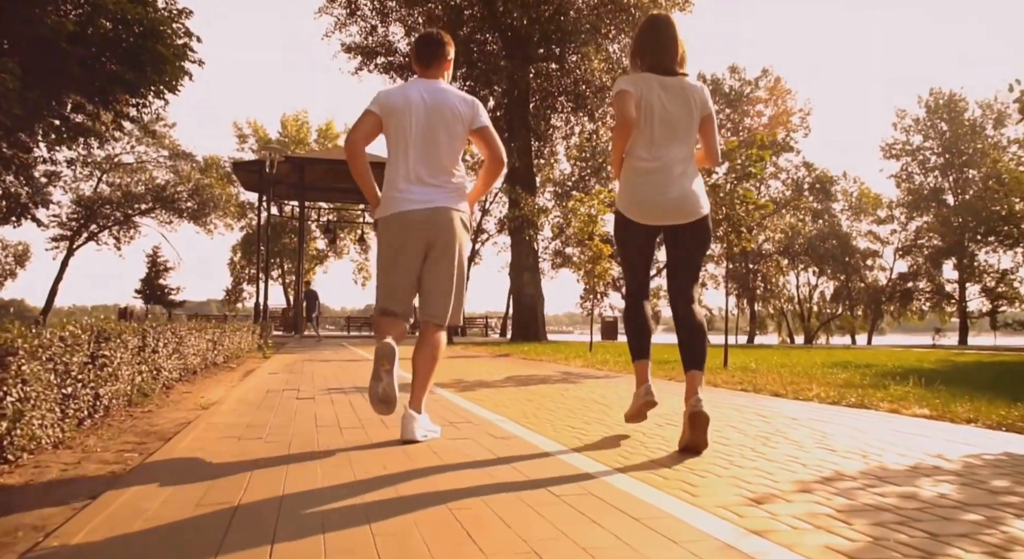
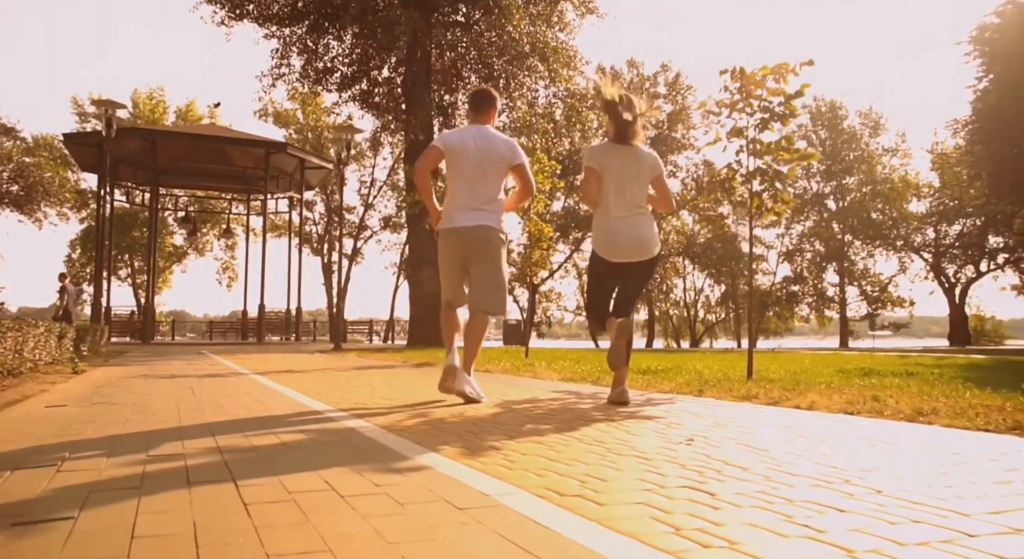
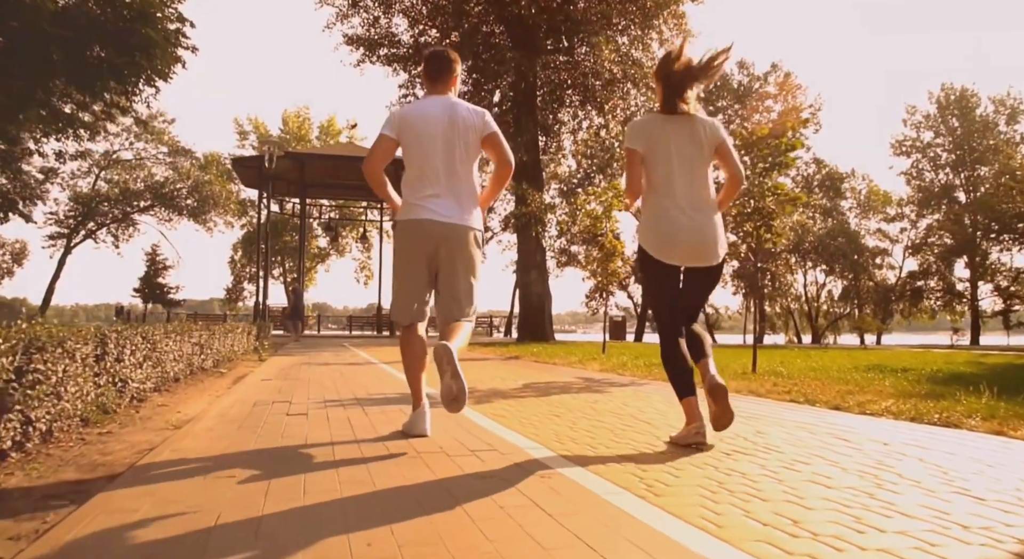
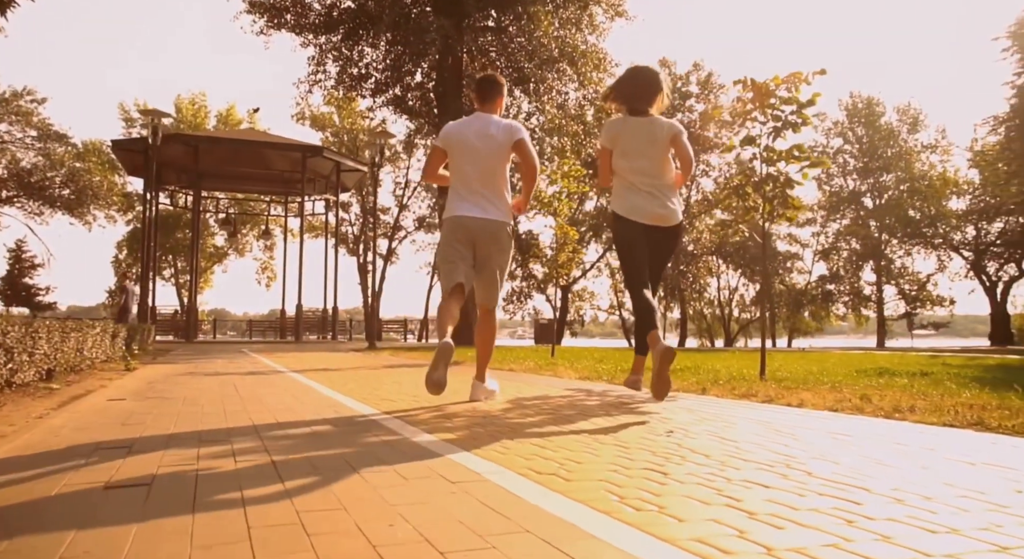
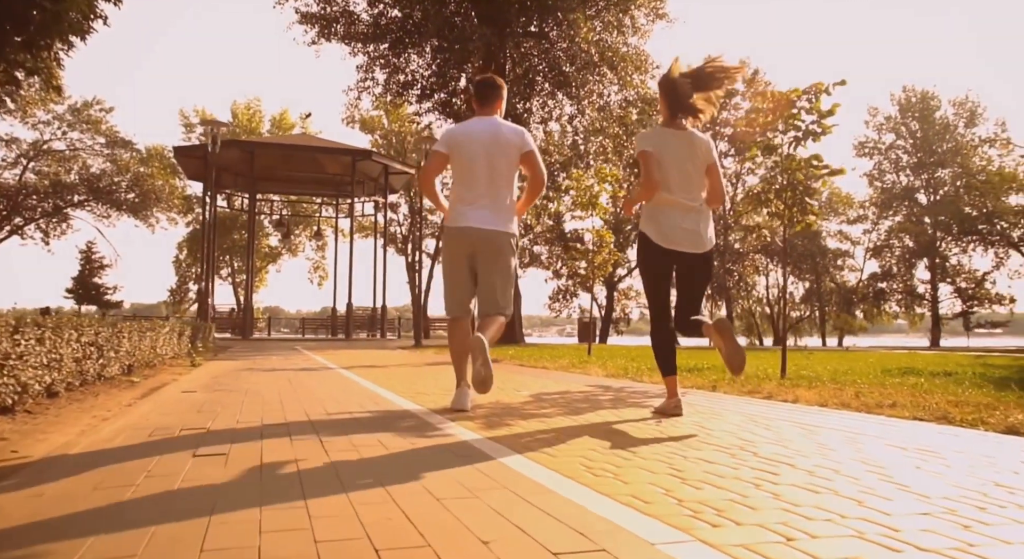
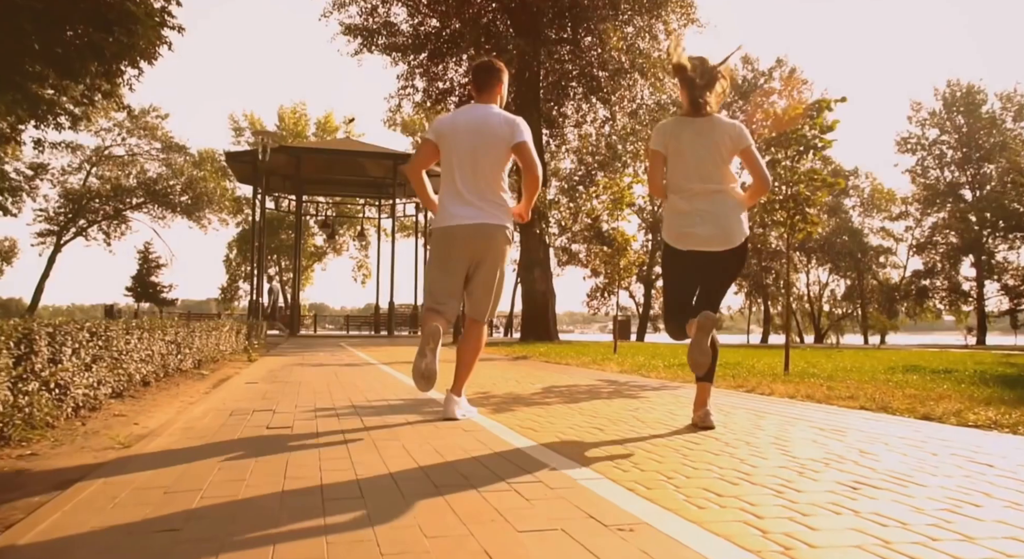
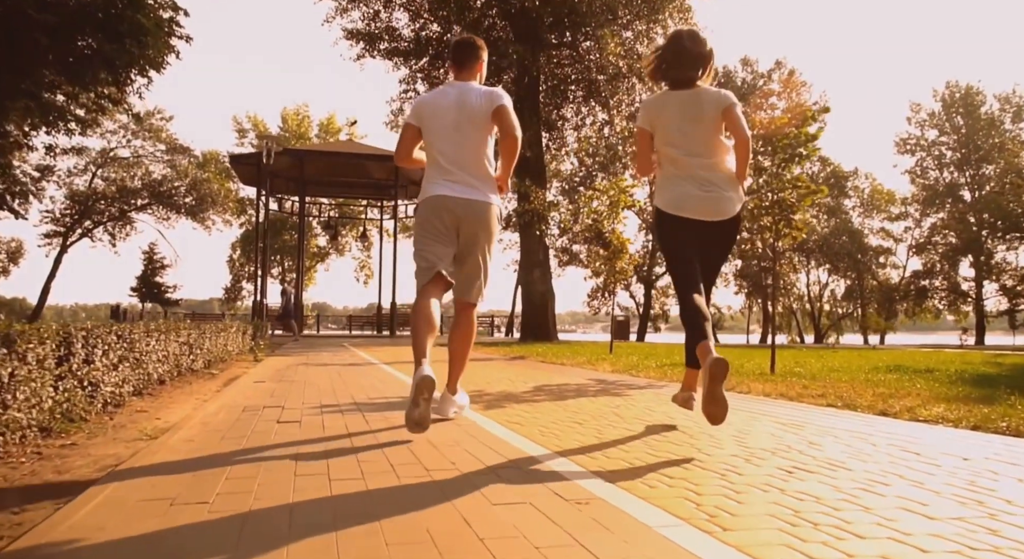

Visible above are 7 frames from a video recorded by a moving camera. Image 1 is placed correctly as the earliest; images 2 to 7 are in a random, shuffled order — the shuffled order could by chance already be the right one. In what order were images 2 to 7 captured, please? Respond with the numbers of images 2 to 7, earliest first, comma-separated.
3, 7, 6, 5, 4, 2
